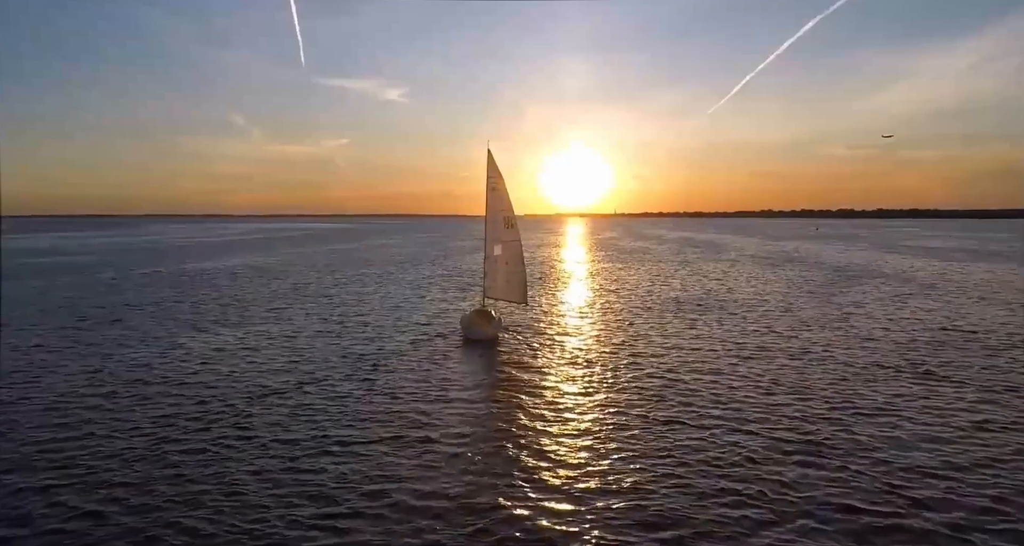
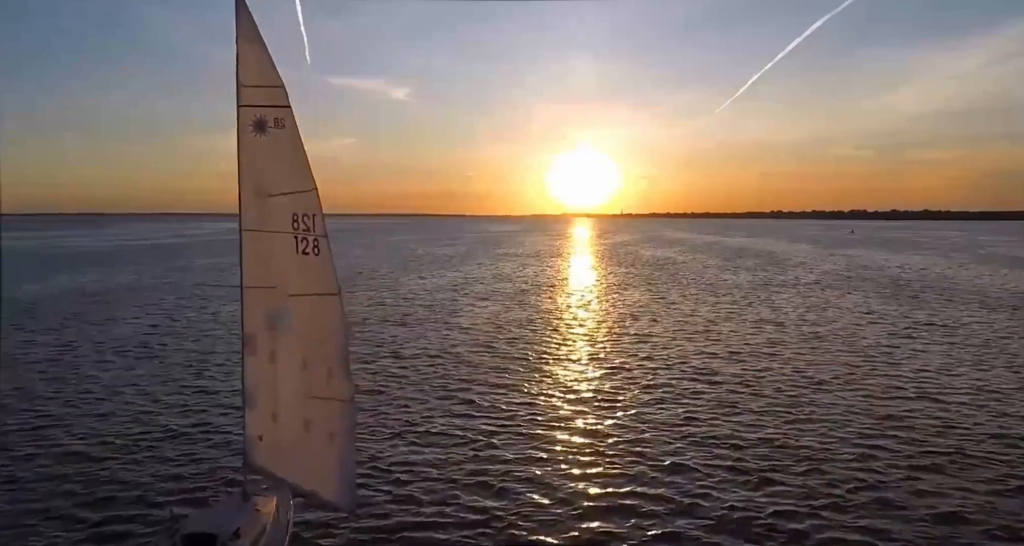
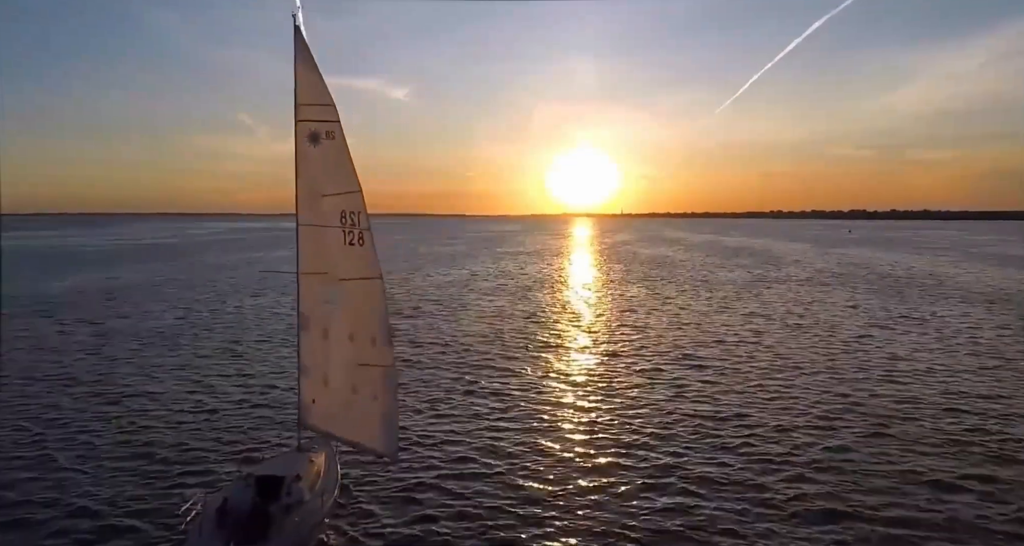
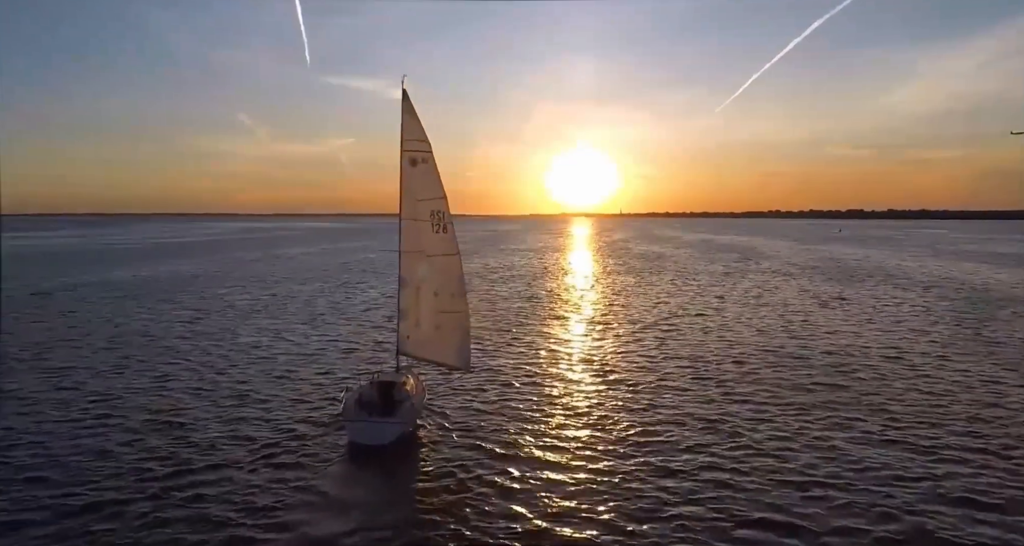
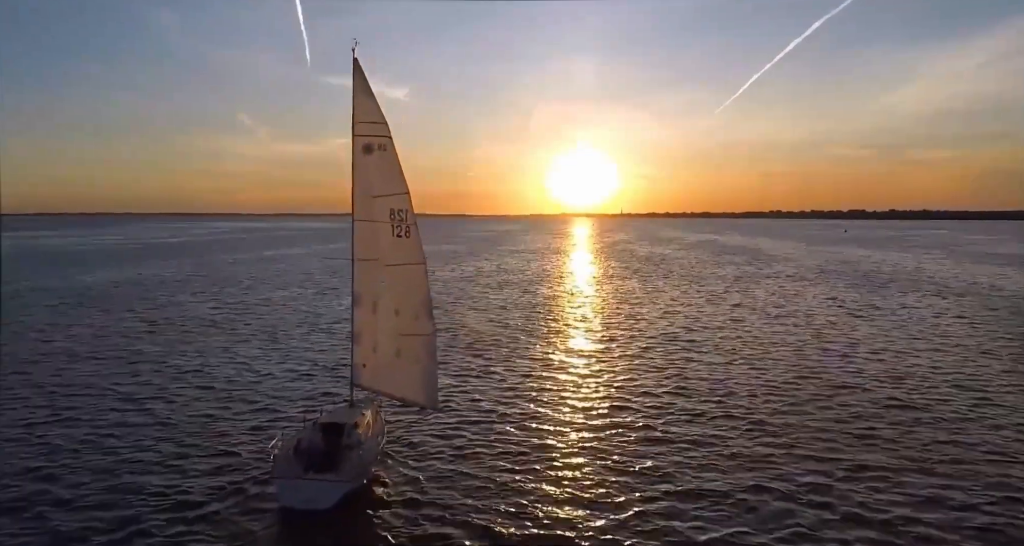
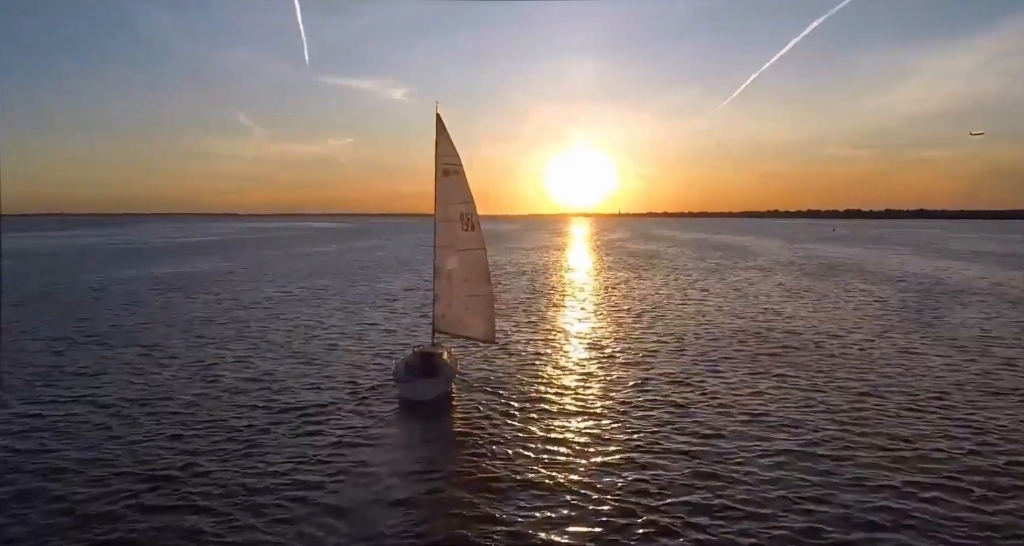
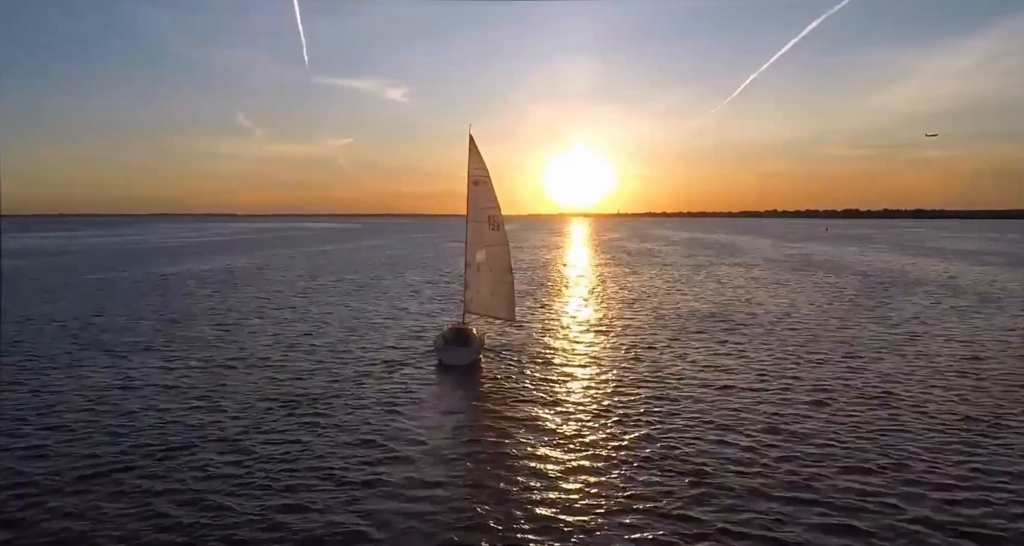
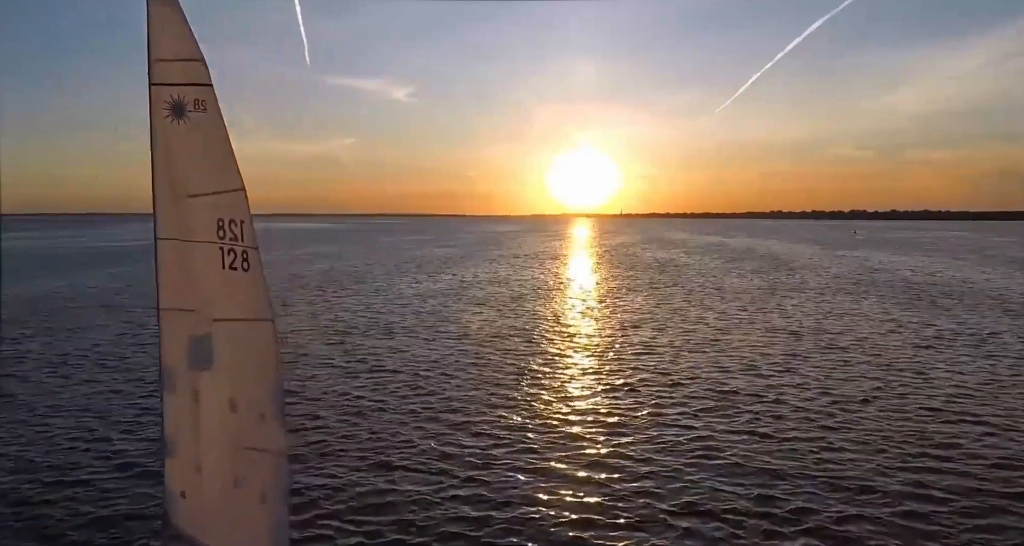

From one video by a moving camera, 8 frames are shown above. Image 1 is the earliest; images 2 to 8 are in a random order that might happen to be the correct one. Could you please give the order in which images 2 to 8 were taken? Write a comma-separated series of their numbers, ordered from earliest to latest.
7, 6, 4, 5, 3, 2, 8
